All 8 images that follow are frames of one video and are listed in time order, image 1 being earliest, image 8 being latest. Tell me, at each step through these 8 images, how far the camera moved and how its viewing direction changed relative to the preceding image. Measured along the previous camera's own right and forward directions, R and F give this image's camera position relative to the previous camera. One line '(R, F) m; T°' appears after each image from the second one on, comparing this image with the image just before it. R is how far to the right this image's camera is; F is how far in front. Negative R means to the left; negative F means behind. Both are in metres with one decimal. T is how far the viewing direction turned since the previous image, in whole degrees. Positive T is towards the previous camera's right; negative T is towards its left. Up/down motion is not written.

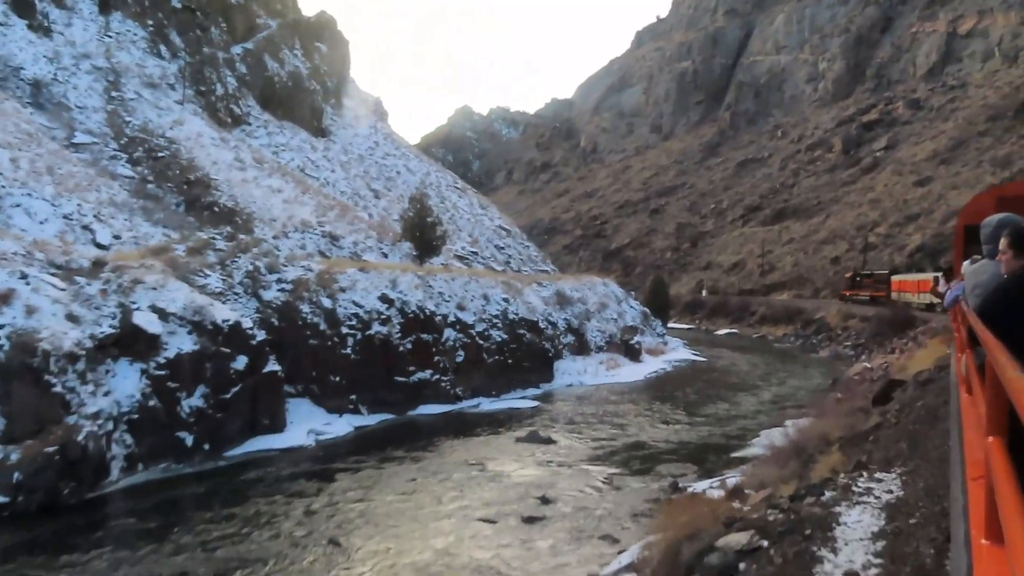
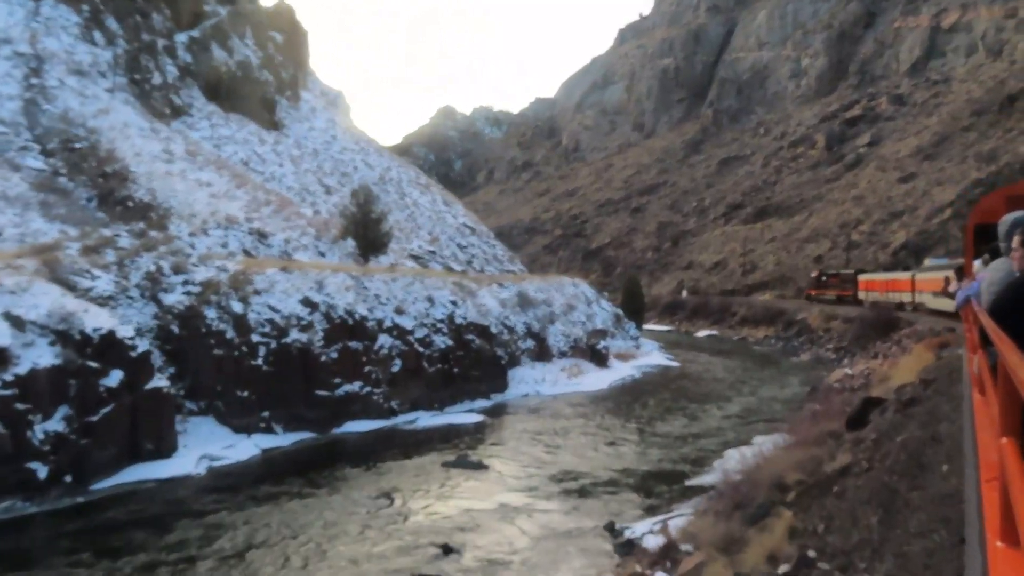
(+1.4, +2.6) m; +1°
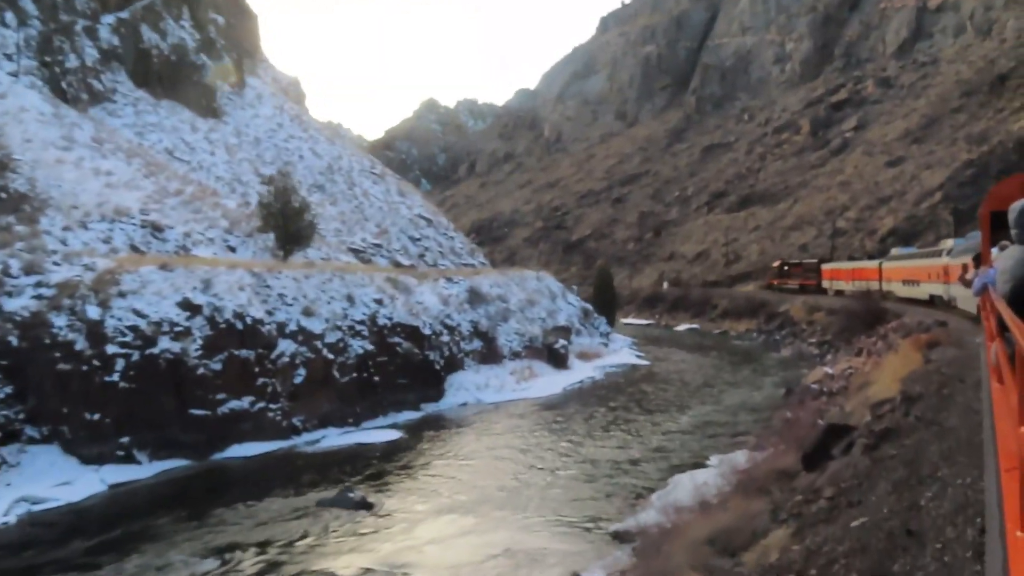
(+1.9, +3.3) m; +1°
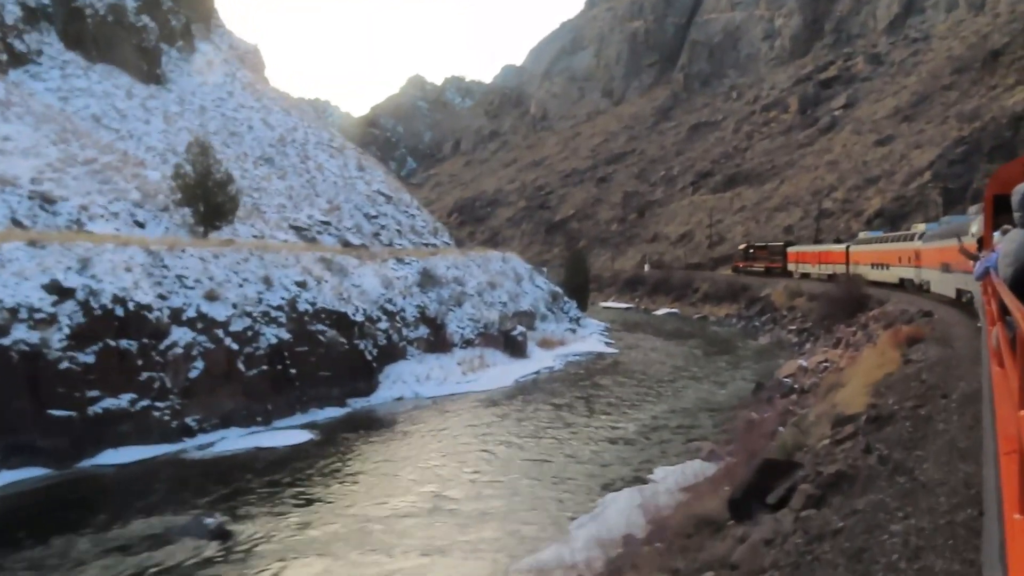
(+1.5, +2.5) m; +1°
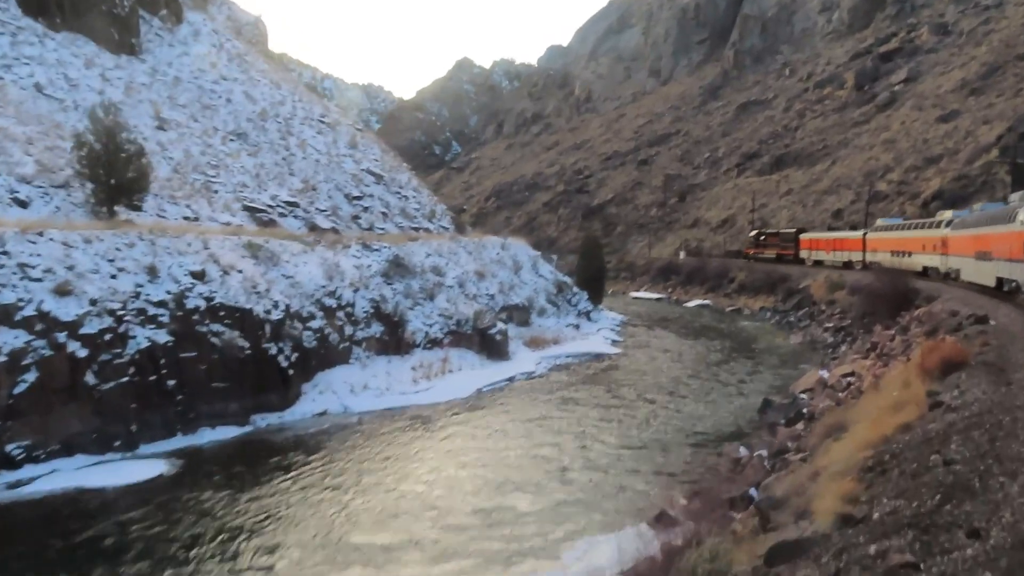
(+2.6, +4.3) m; -4°
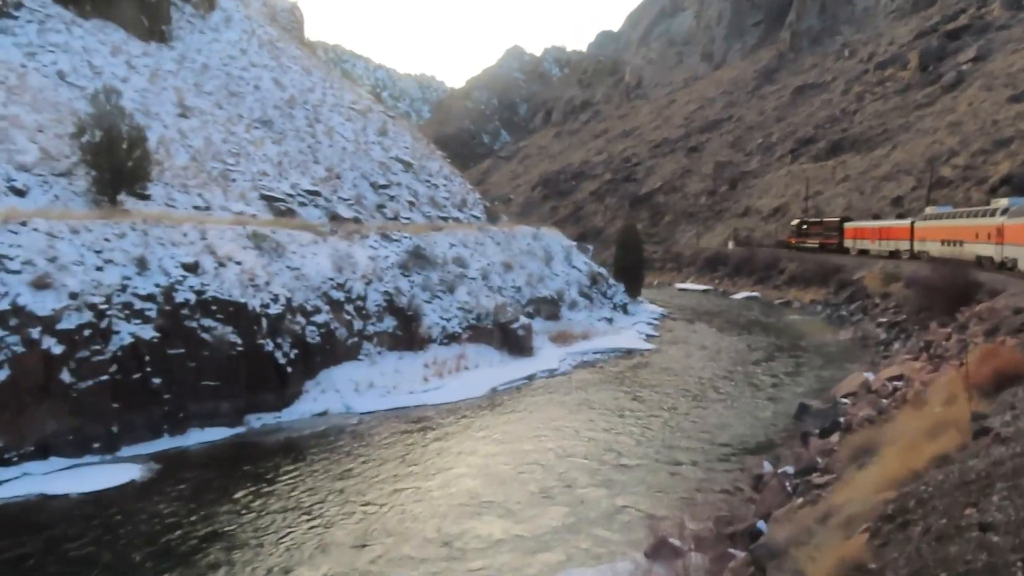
(+1.0, +1.4) m; -4°
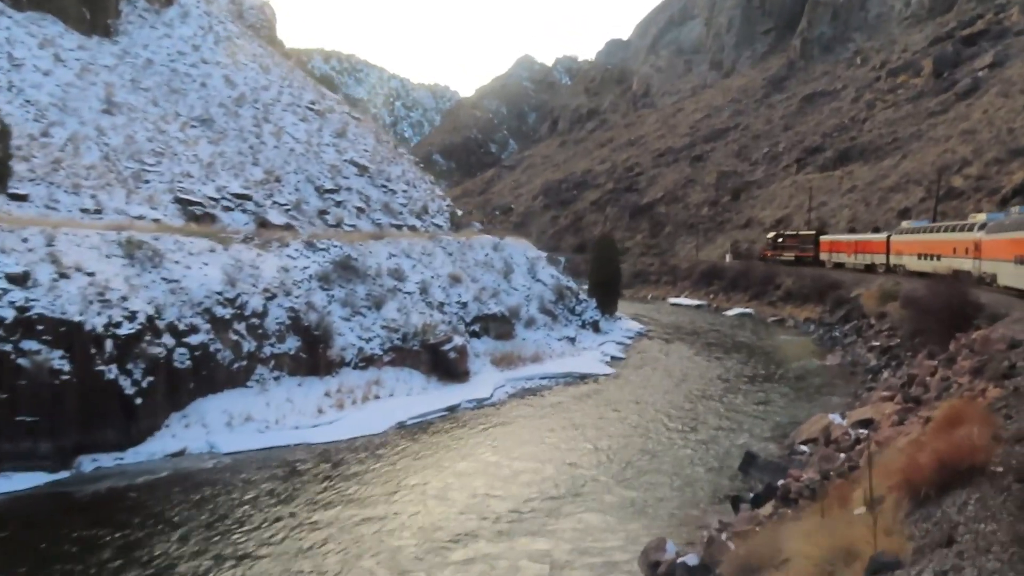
(+2.4, +2.9) m; -1°
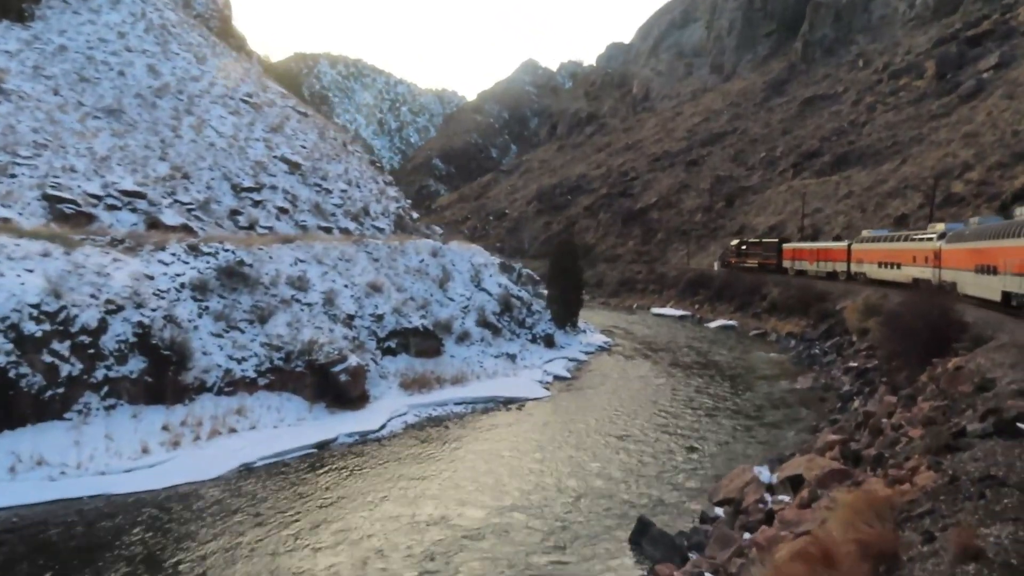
(+2.6, +3.2) m; -1°
